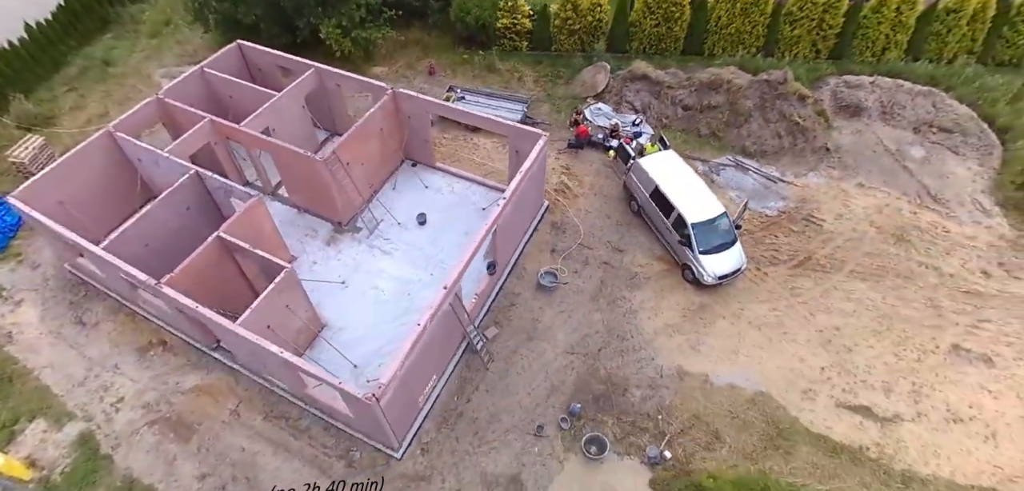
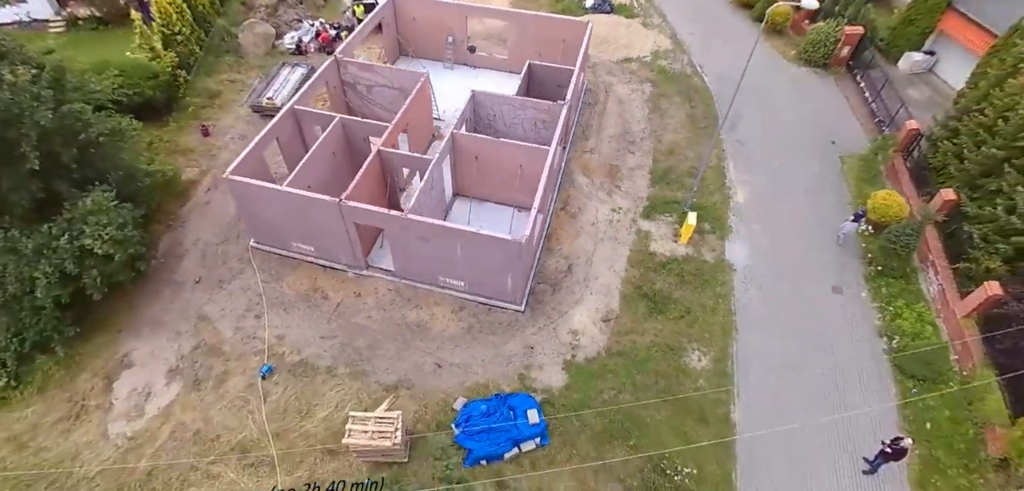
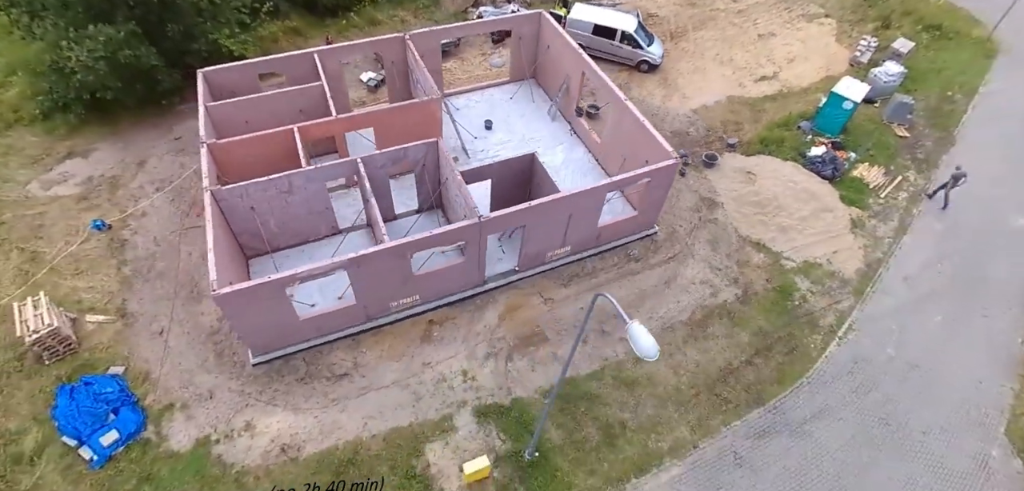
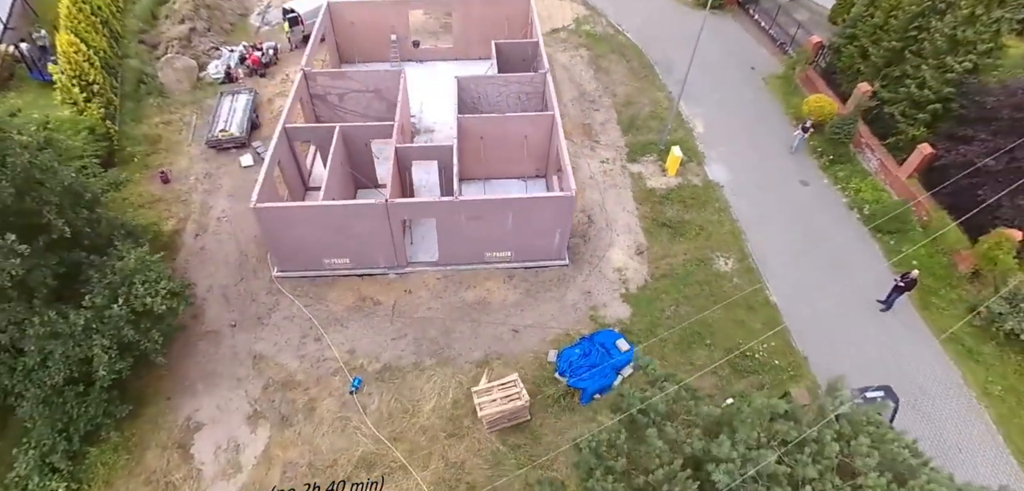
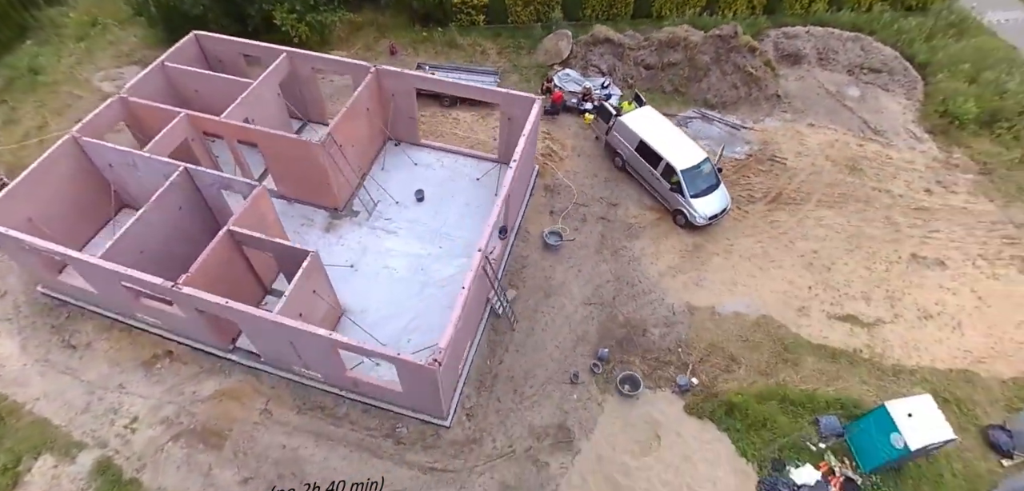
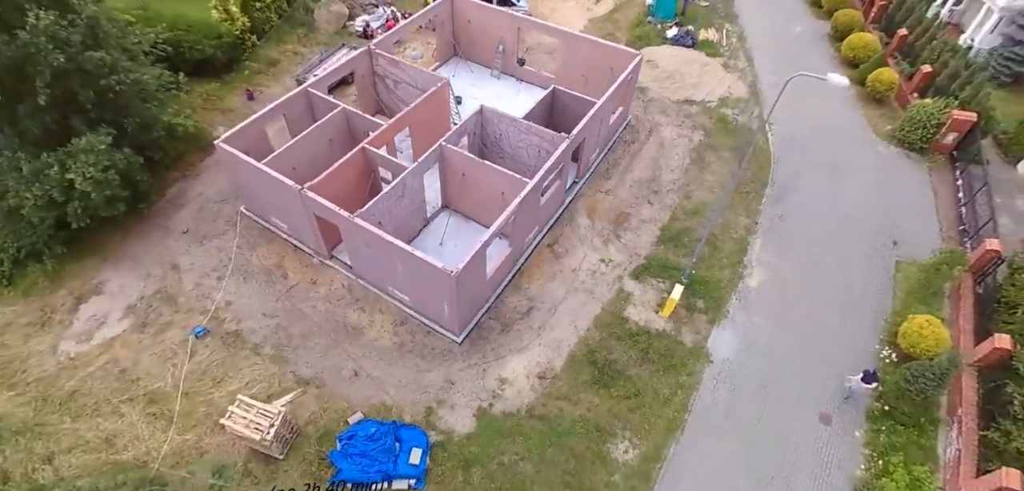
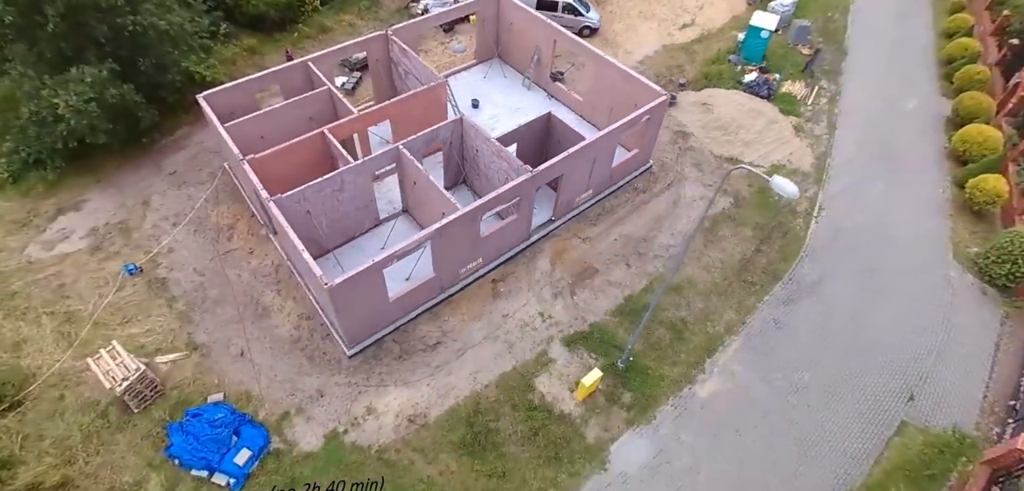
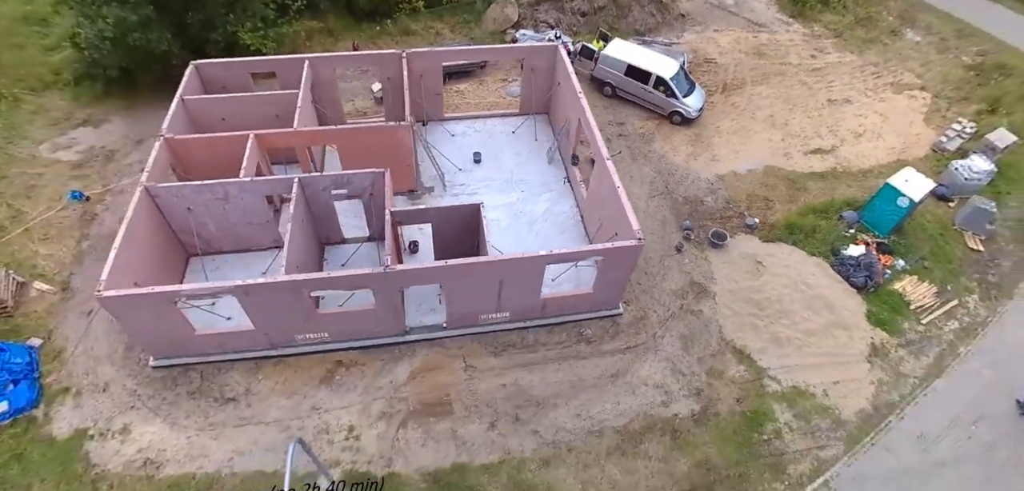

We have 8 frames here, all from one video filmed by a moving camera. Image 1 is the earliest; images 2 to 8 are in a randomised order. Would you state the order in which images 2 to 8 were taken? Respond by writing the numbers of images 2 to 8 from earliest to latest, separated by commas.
5, 8, 3, 7, 6, 2, 4
